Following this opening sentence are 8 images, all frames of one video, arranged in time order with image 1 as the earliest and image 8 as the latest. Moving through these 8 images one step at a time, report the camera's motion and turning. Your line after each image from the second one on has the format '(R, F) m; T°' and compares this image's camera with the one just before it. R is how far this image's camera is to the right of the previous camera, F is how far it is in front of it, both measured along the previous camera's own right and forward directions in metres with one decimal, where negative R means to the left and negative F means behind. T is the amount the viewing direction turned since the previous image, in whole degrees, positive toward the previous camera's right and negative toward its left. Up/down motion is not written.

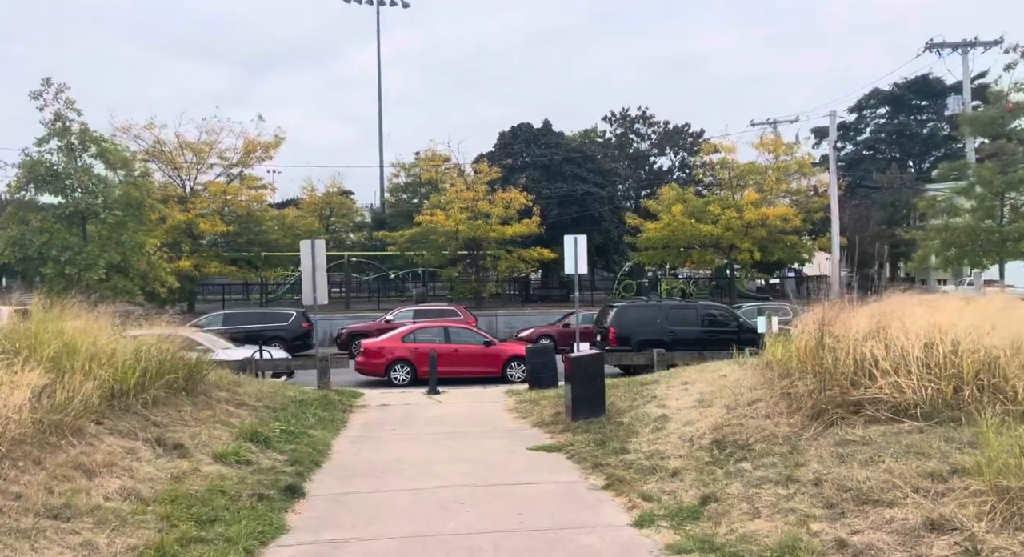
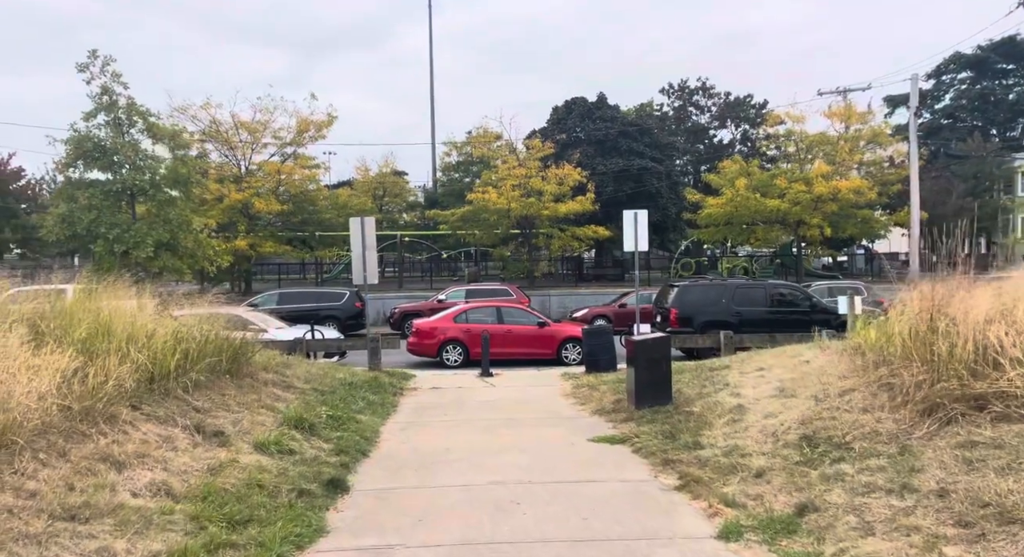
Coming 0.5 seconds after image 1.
(-0.1, +0.8) m; -3°
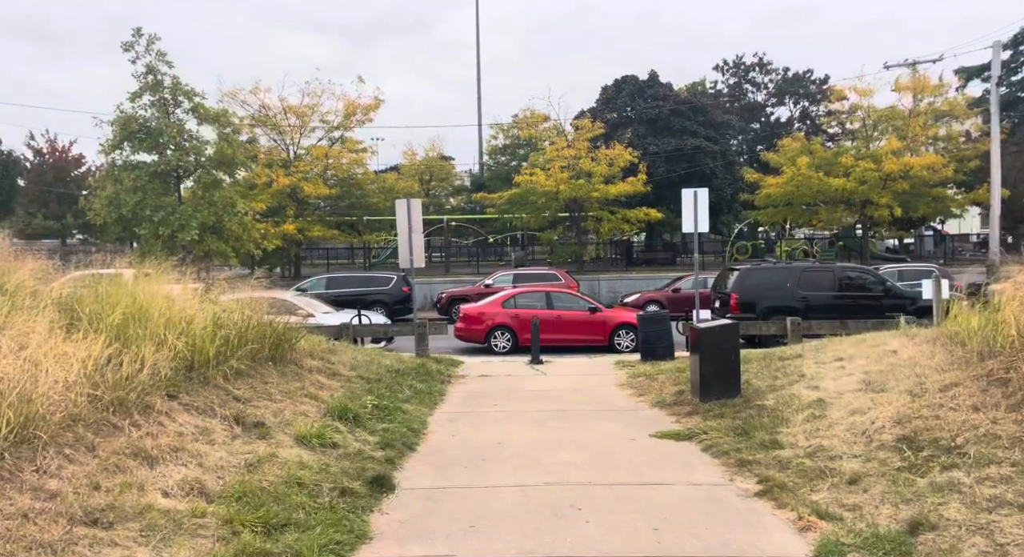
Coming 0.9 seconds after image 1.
(-0.1, +0.7) m; -3°
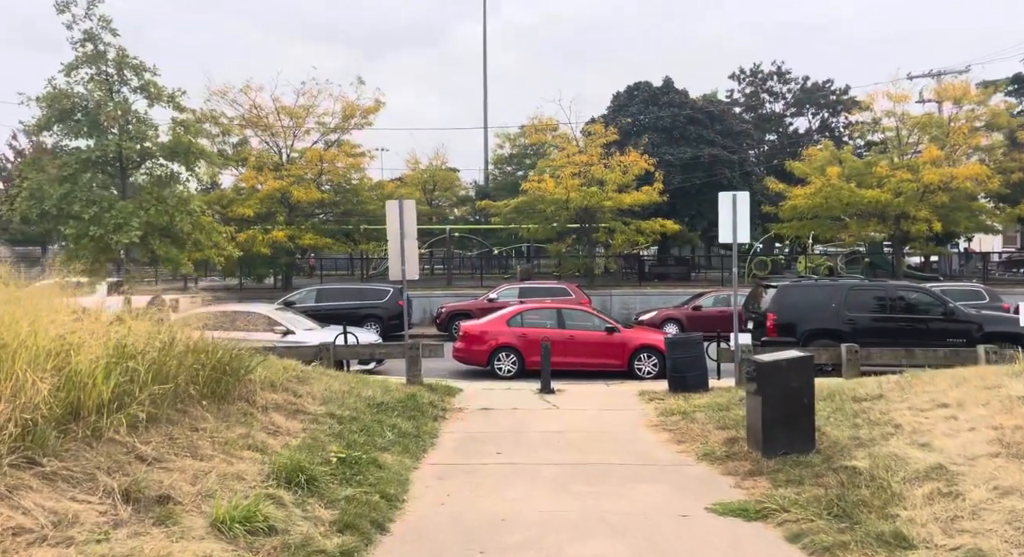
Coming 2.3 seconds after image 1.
(0.0, +2.1) m; 0°
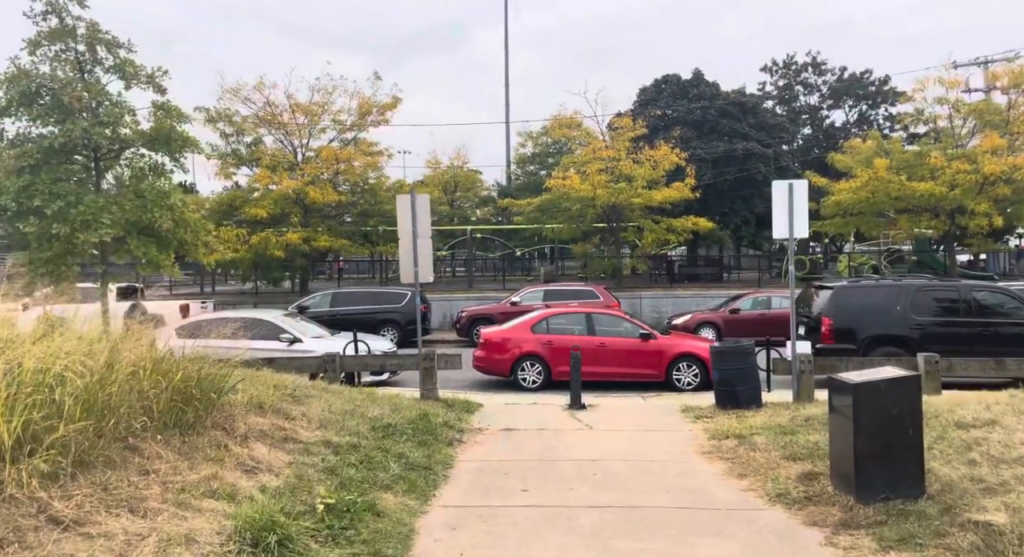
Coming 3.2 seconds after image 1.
(0.0, +1.5) m; -1°
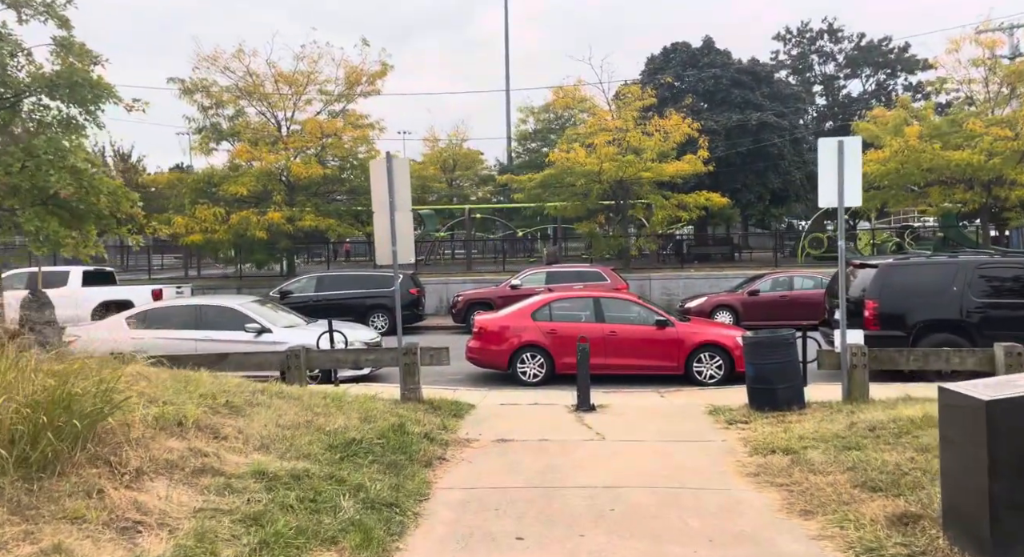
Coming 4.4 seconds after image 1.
(+0.1, +1.9) m; 0°
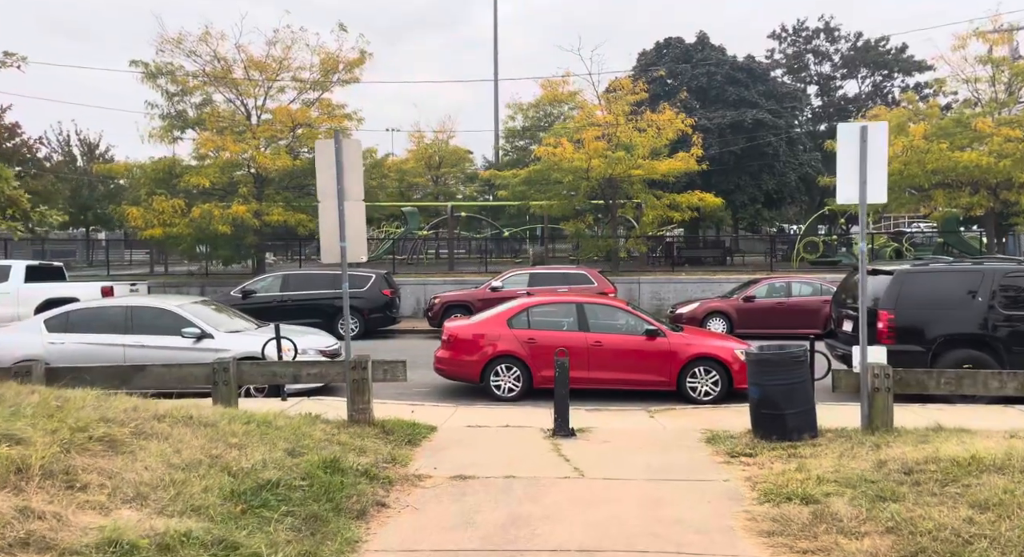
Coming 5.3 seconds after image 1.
(+0.2, +1.4) m; +1°
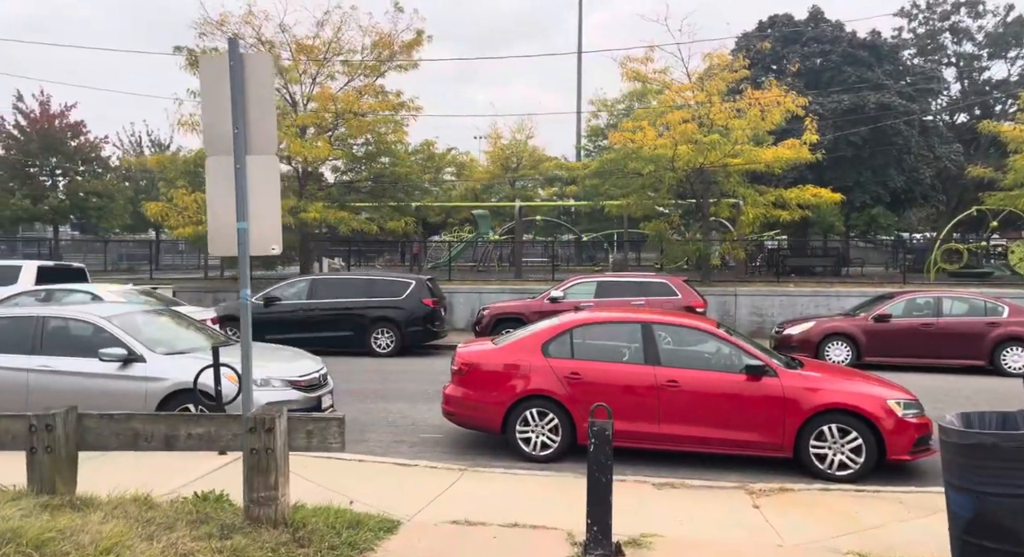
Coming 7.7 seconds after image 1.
(+0.5, +3.6) m; -6°
